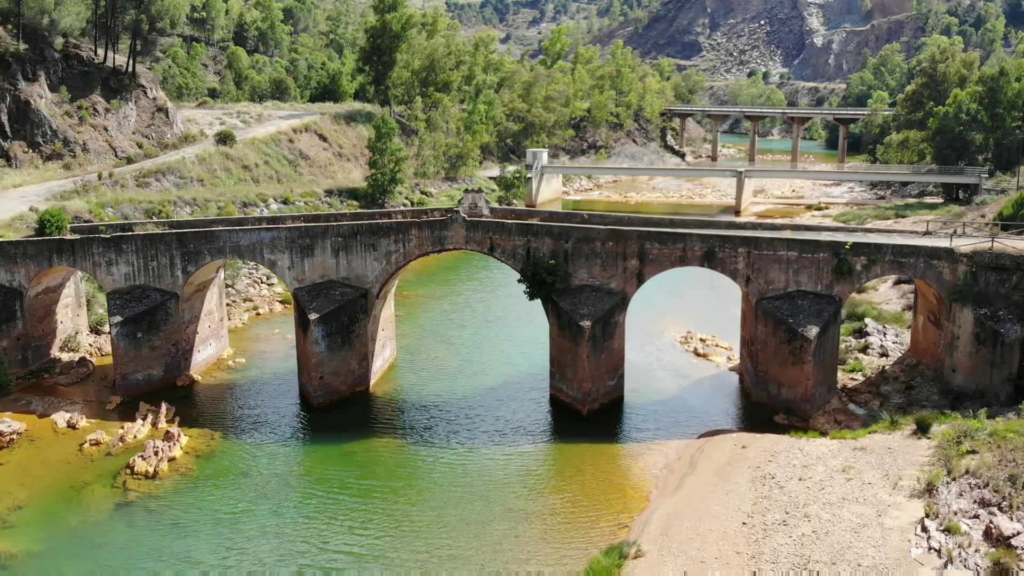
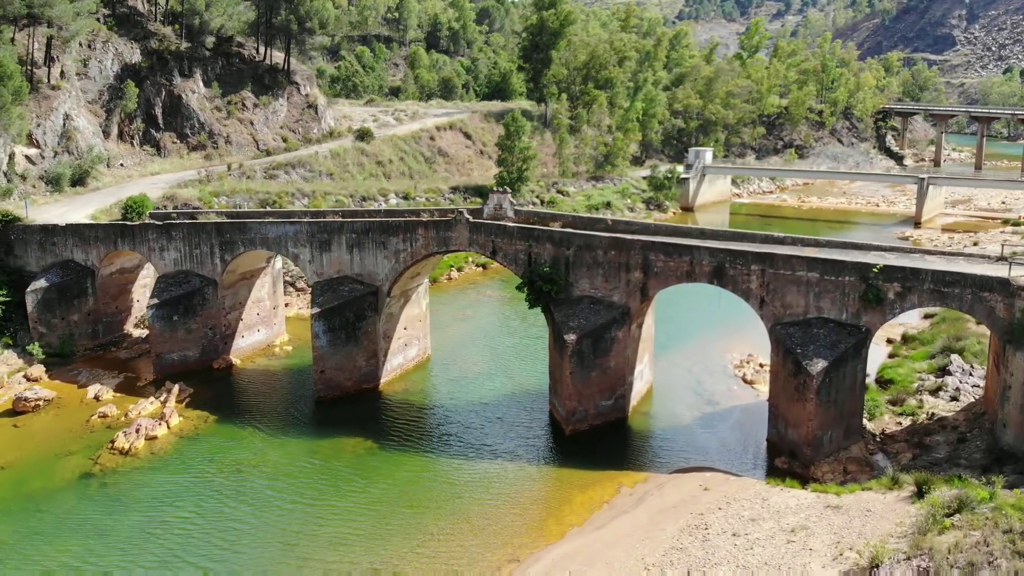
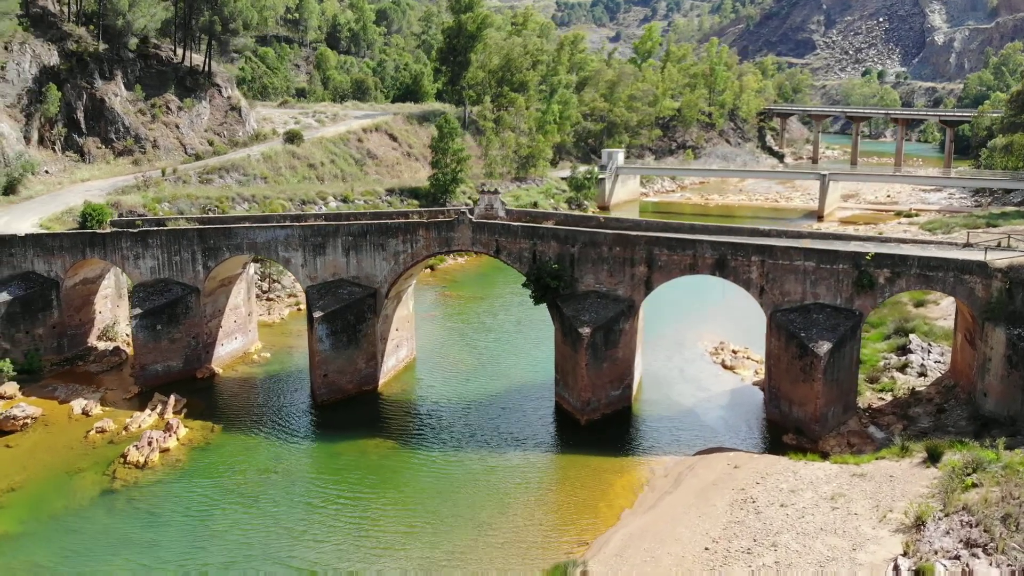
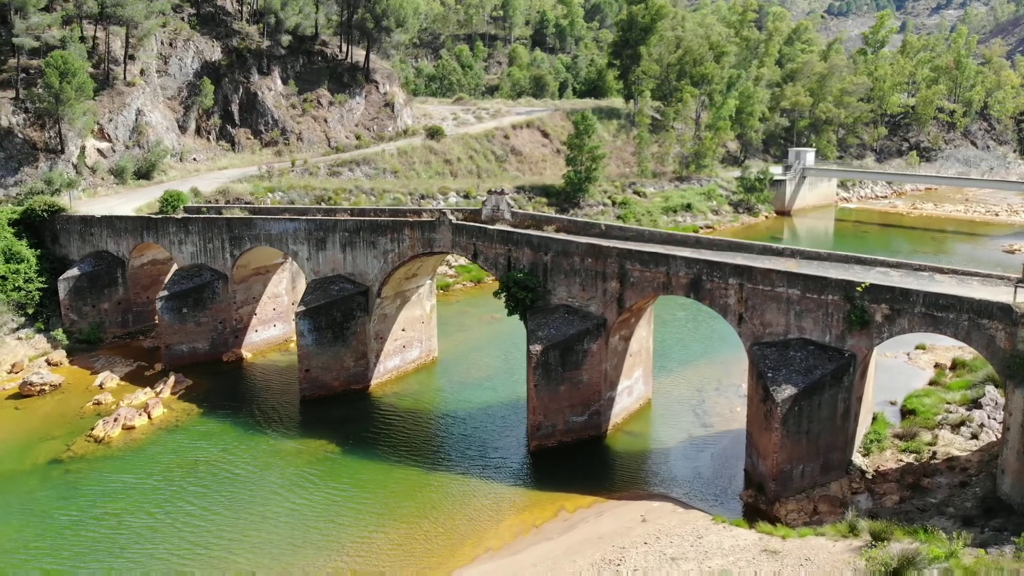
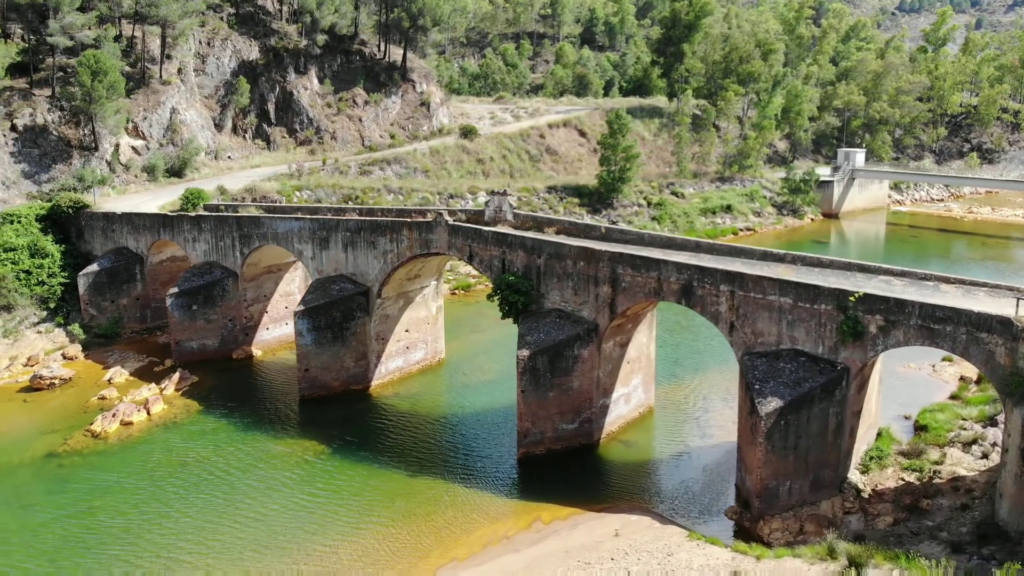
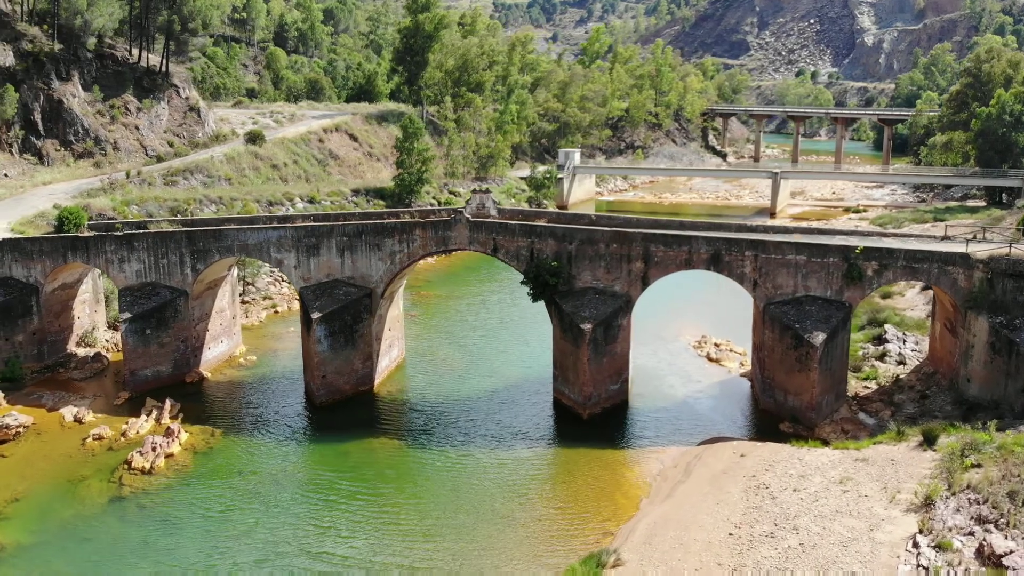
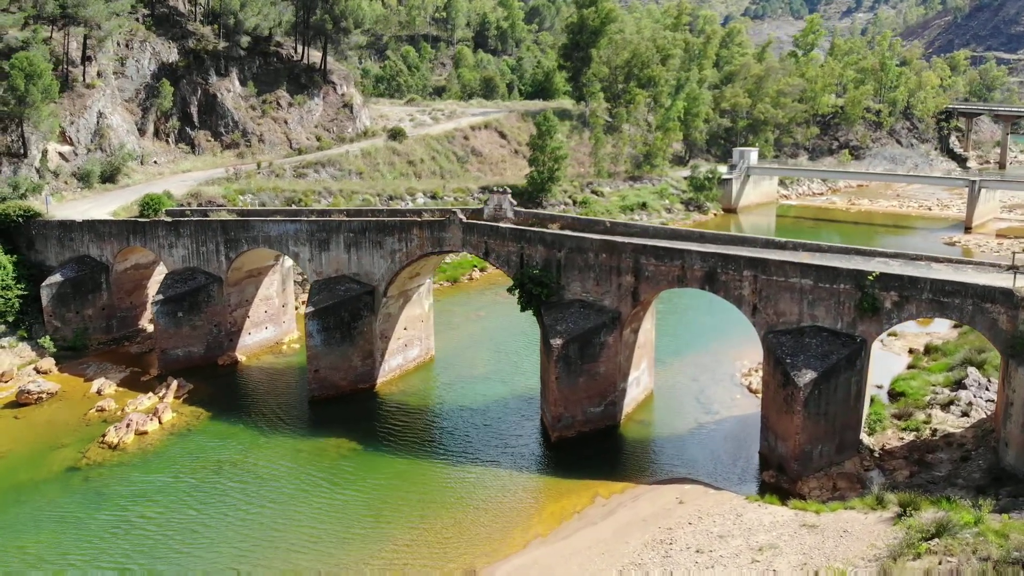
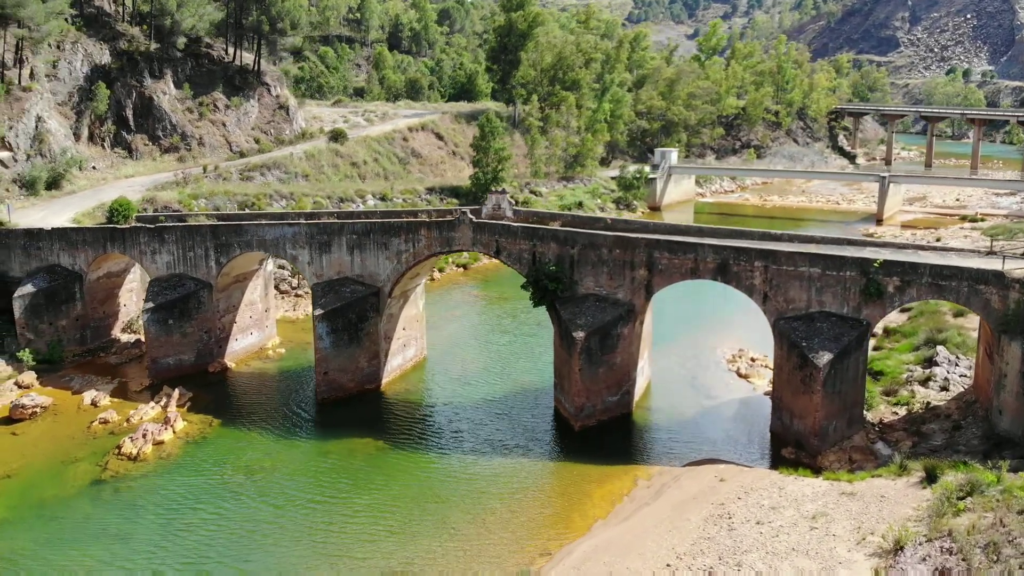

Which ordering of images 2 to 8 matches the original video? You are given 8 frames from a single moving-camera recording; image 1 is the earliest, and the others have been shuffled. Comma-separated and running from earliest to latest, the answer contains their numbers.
6, 3, 8, 2, 7, 4, 5
